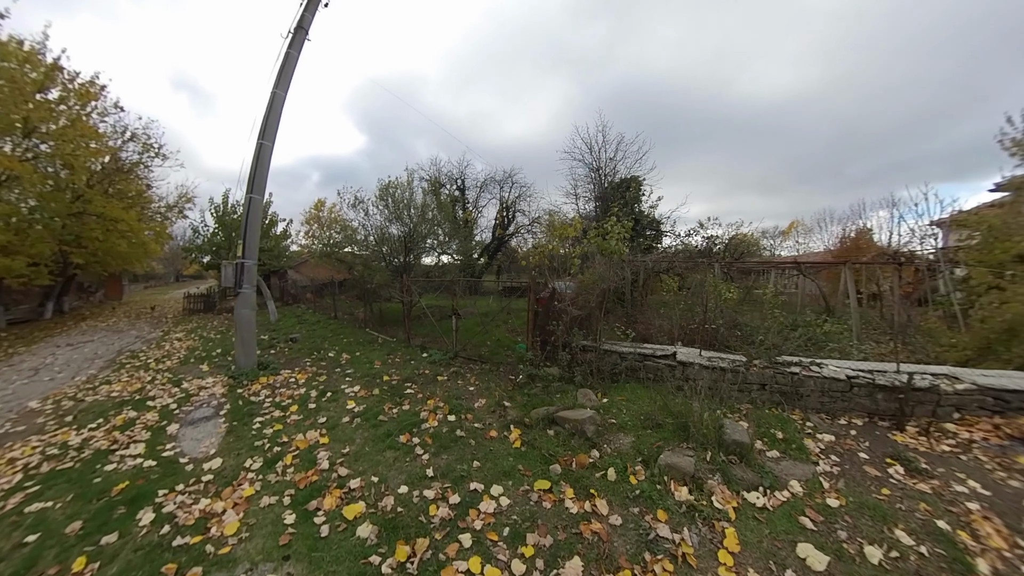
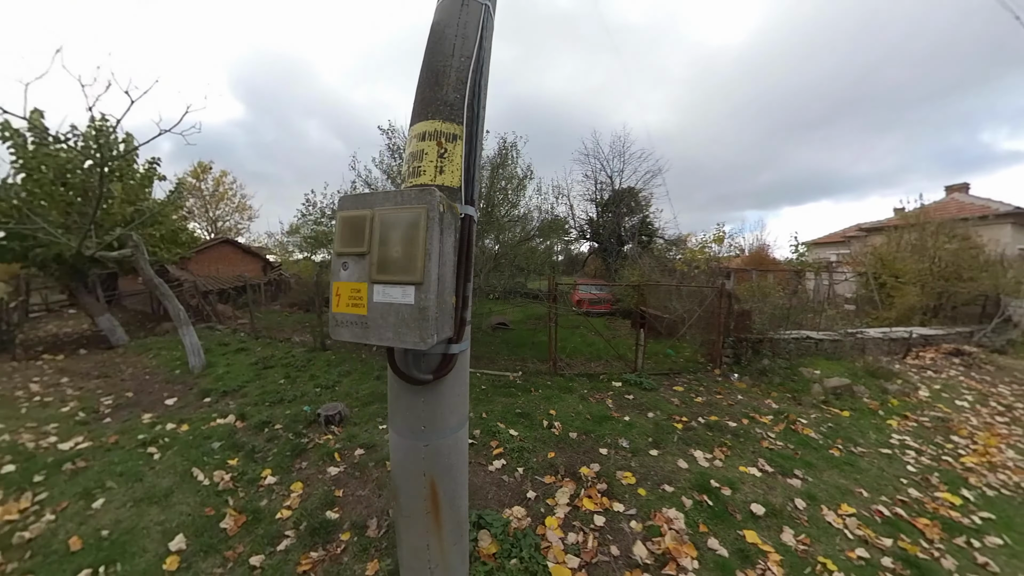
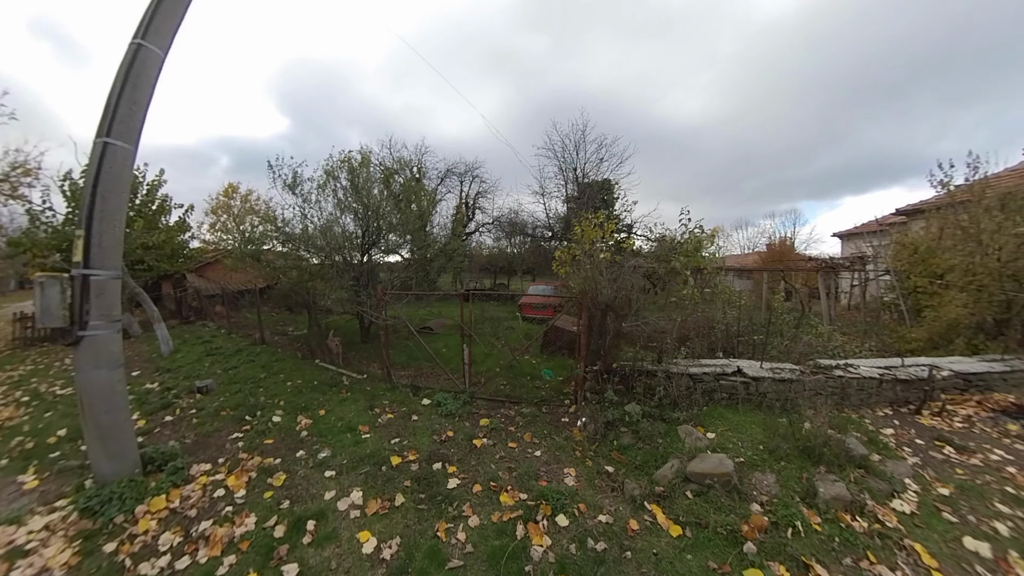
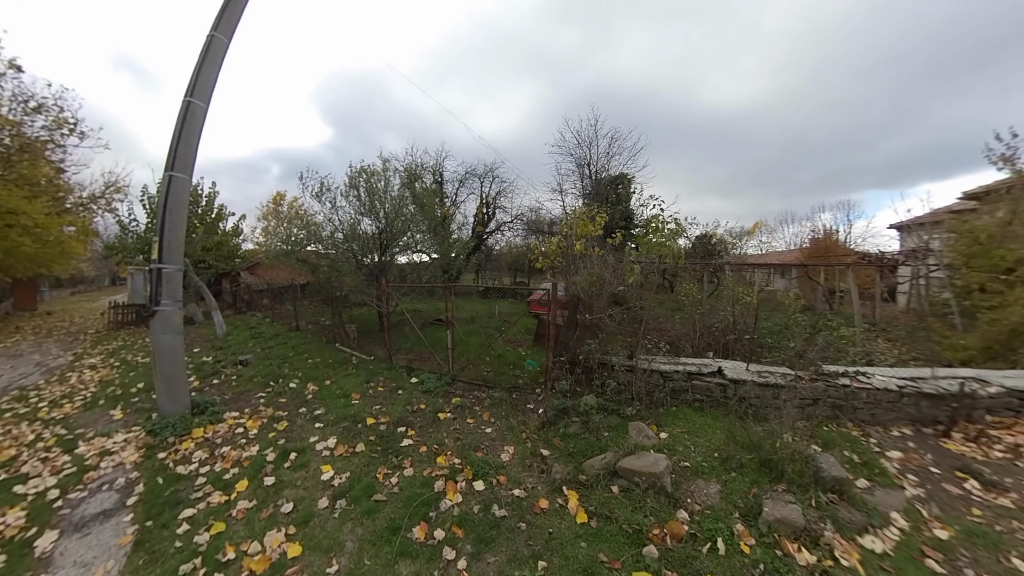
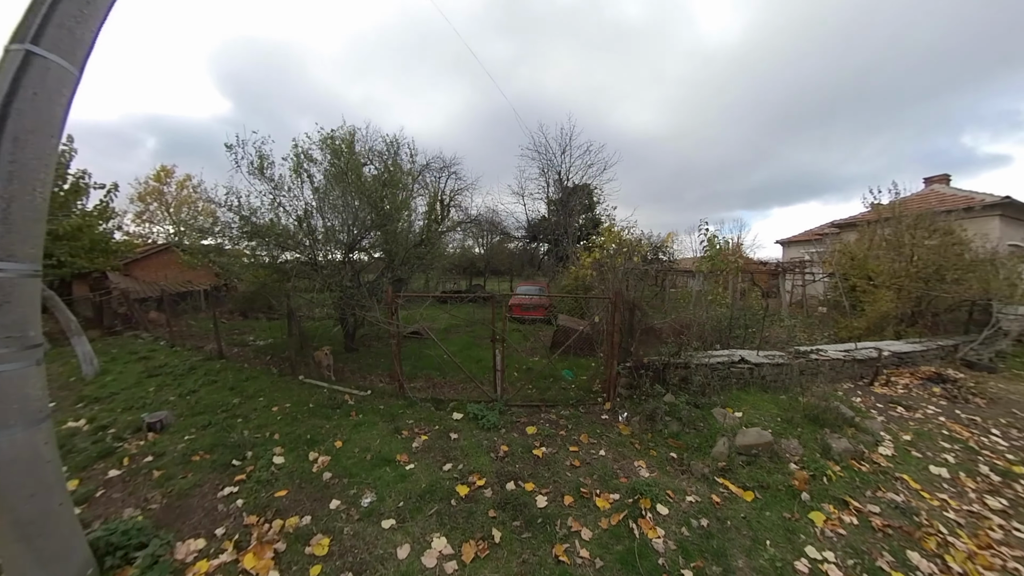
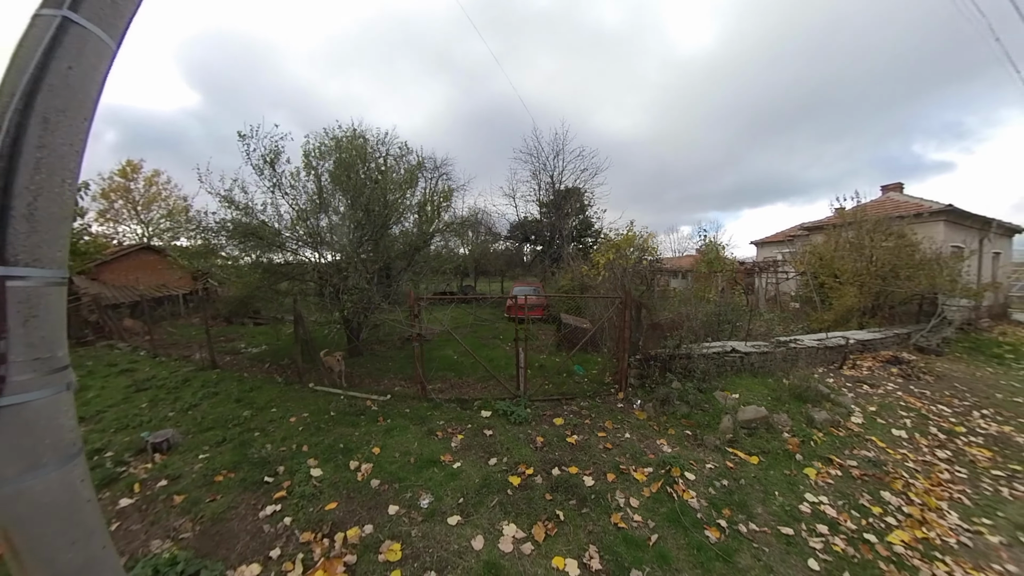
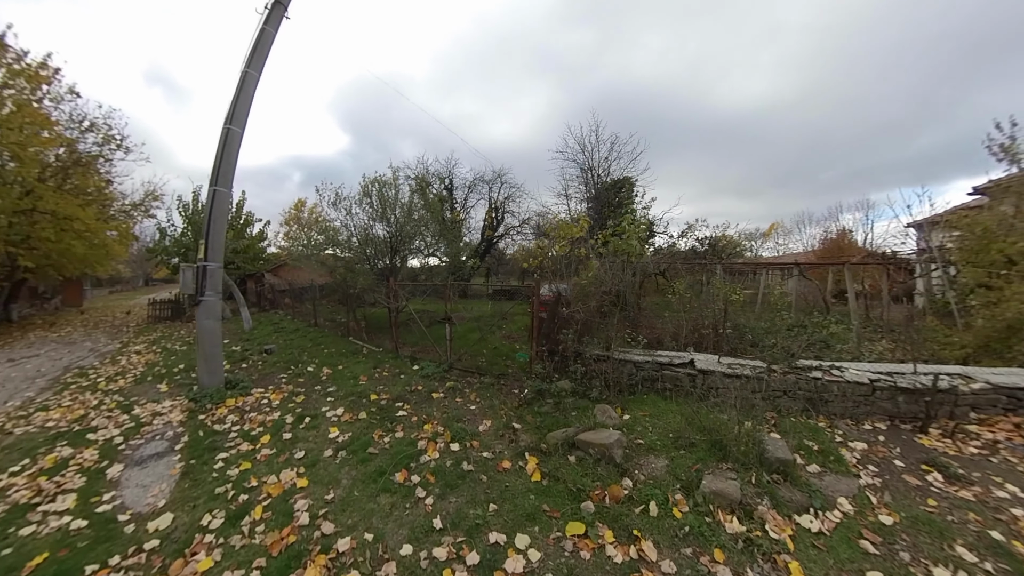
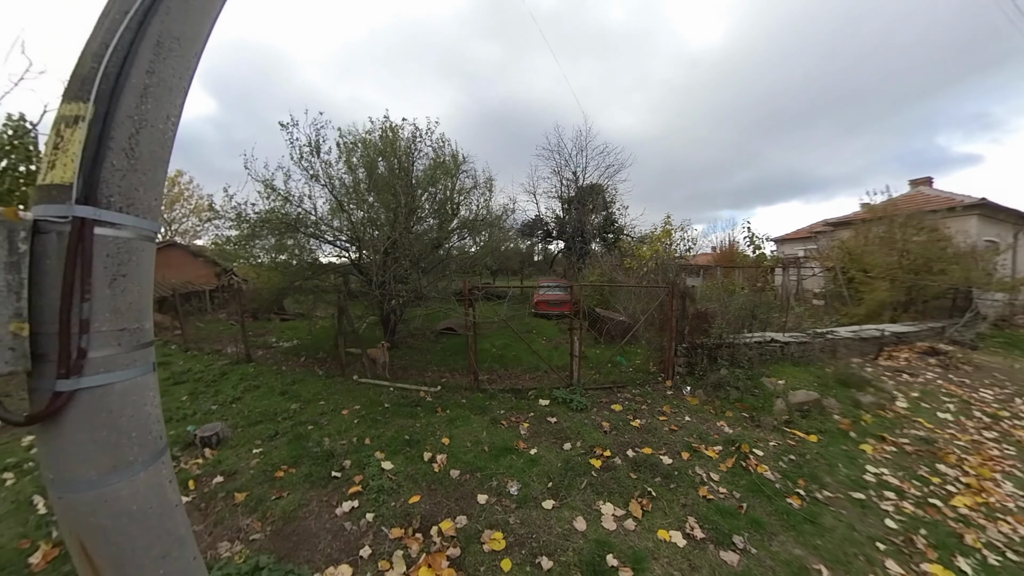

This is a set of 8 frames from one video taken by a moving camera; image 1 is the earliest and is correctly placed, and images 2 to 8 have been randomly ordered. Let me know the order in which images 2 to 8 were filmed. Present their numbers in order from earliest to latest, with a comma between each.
7, 4, 3, 5, 6, 8, 2
